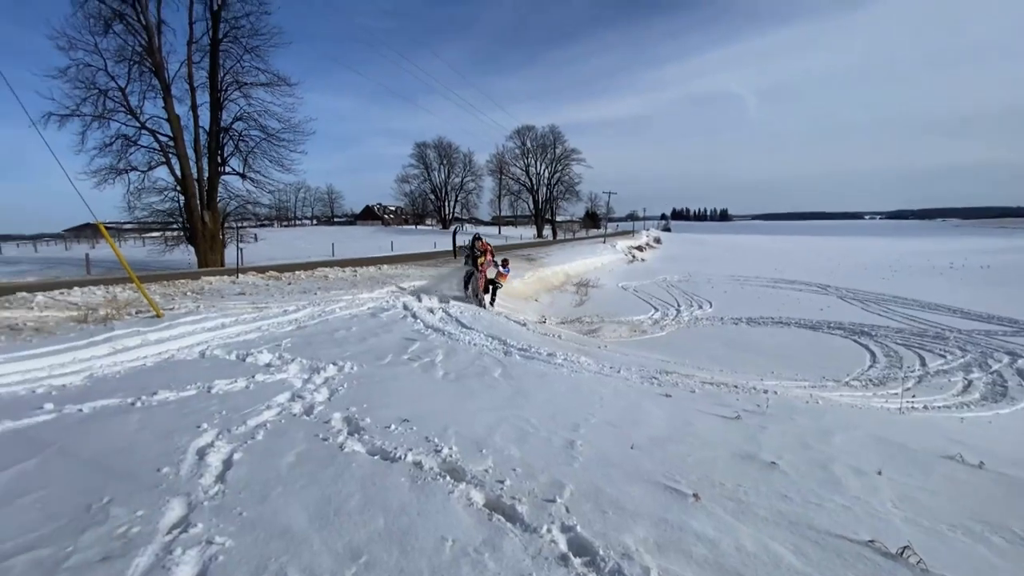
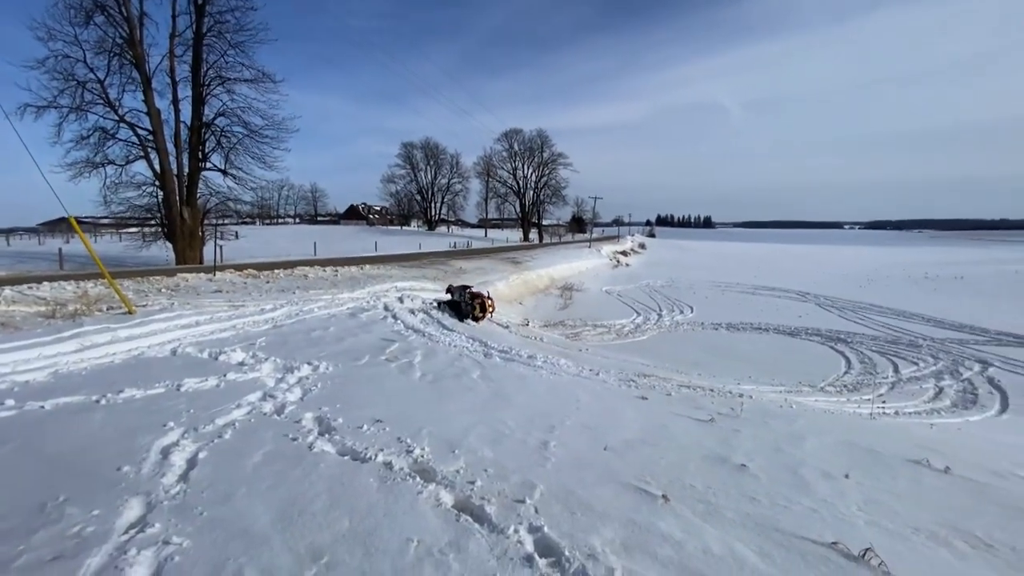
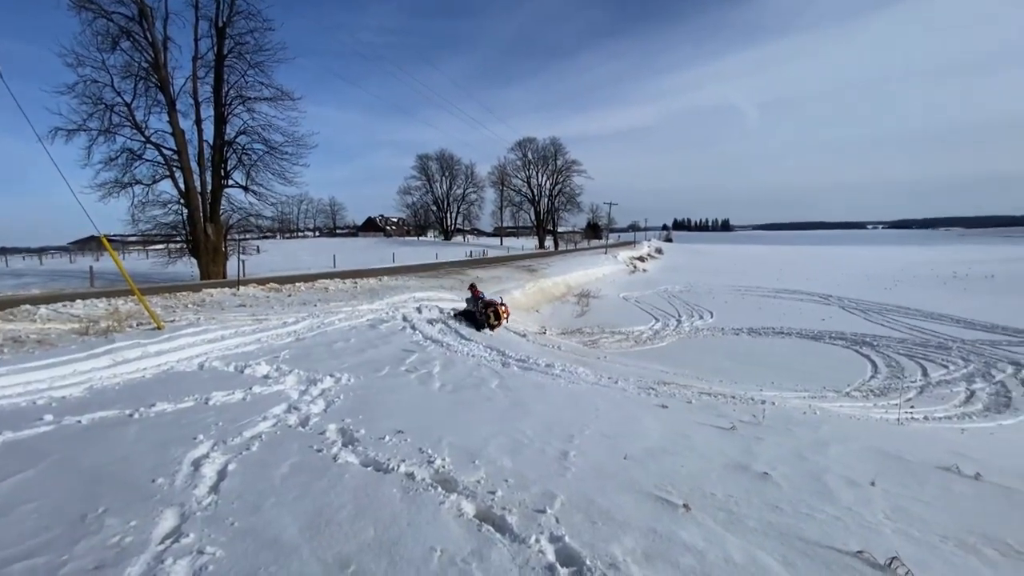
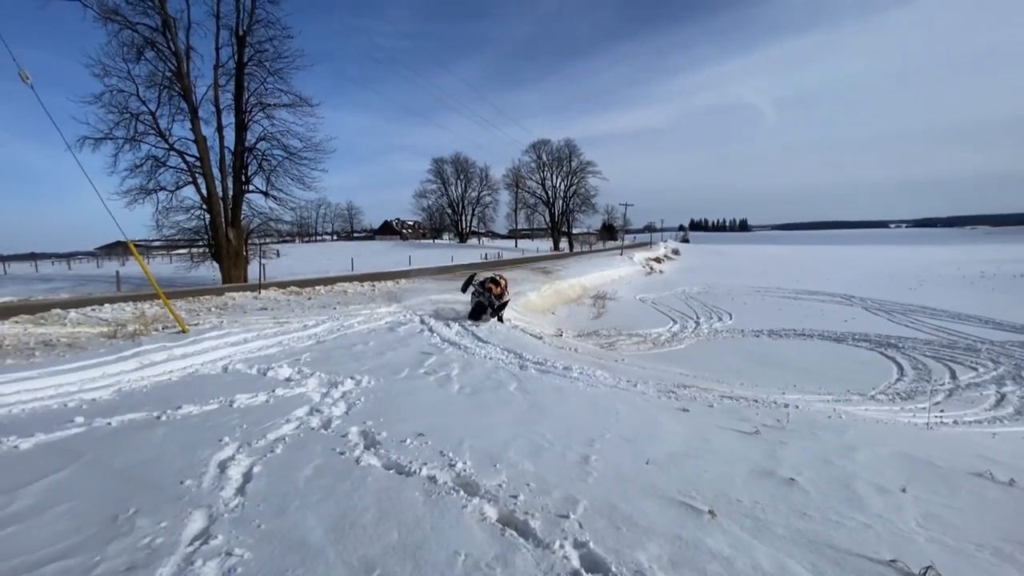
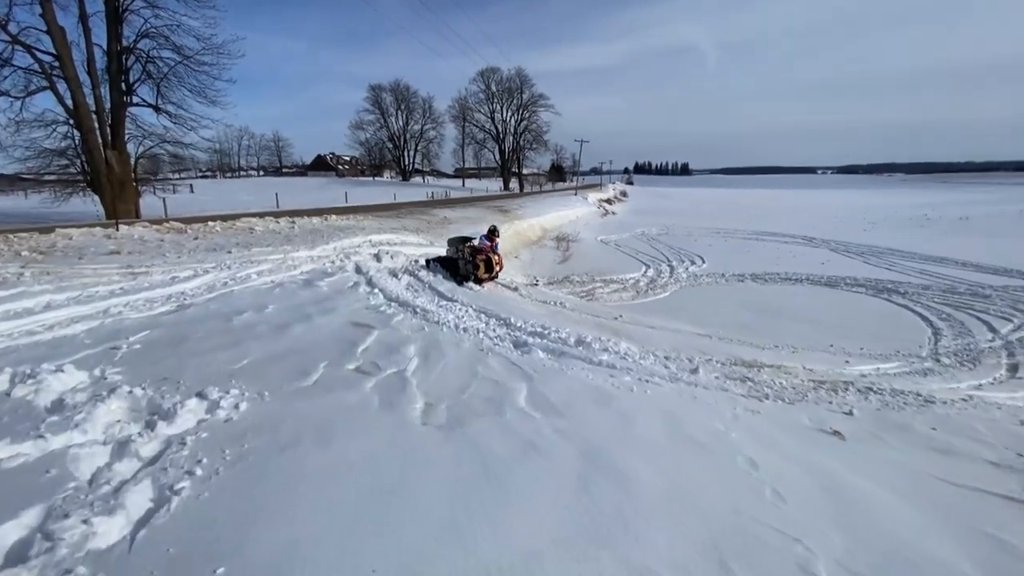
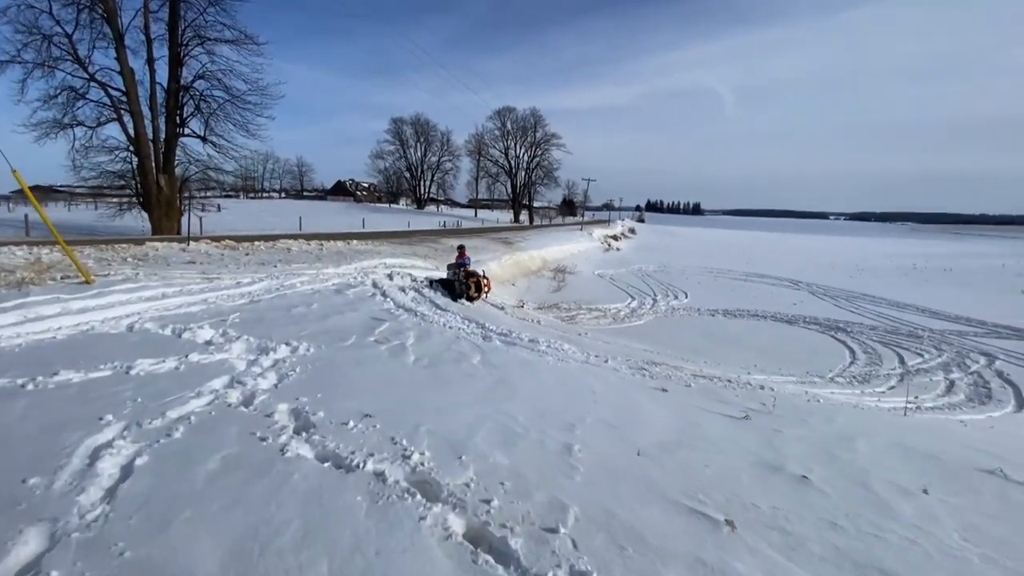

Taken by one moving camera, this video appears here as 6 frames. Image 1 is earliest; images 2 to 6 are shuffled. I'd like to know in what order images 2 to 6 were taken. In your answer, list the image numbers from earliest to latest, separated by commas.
4, 3, 2, 6, 5
